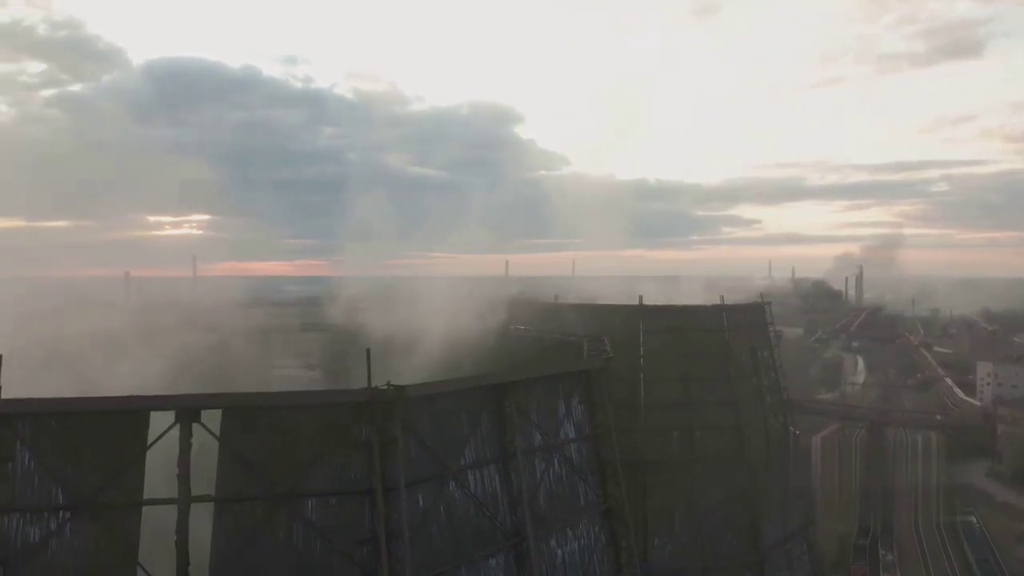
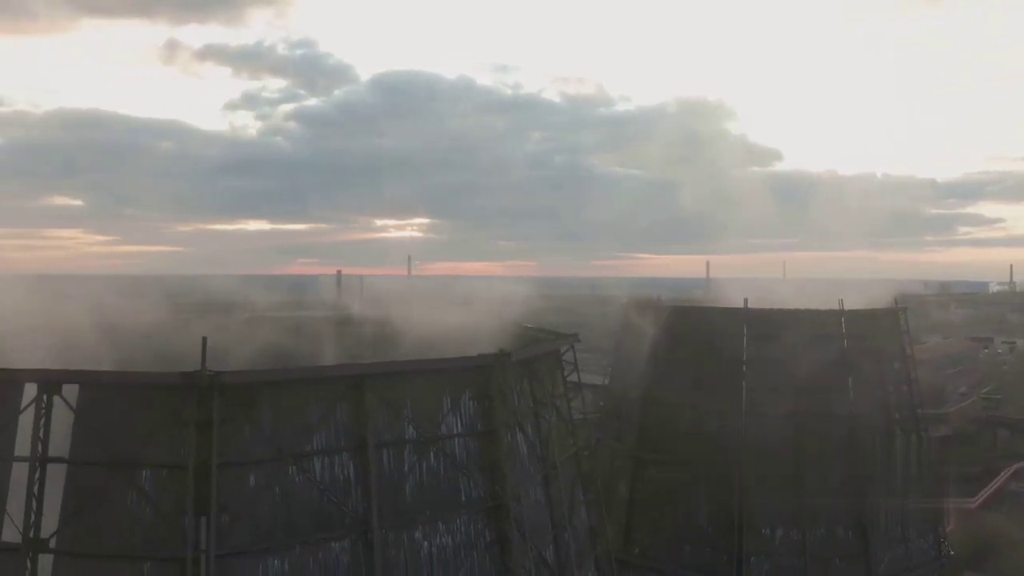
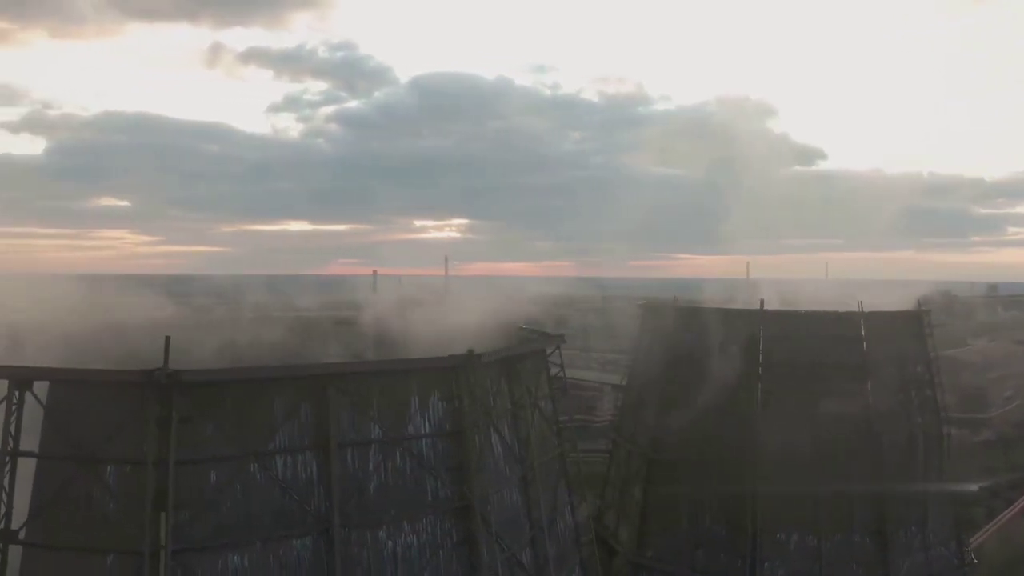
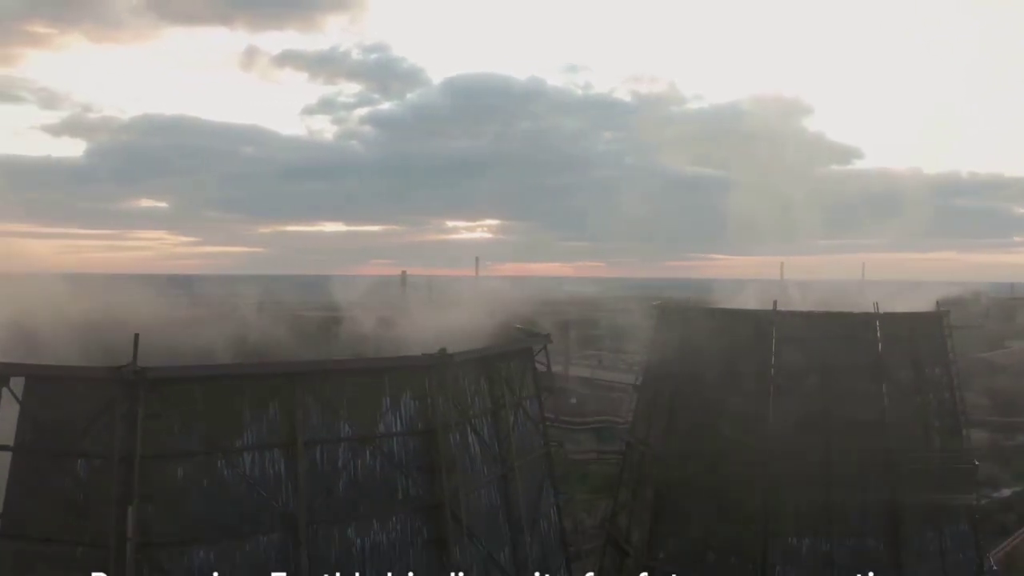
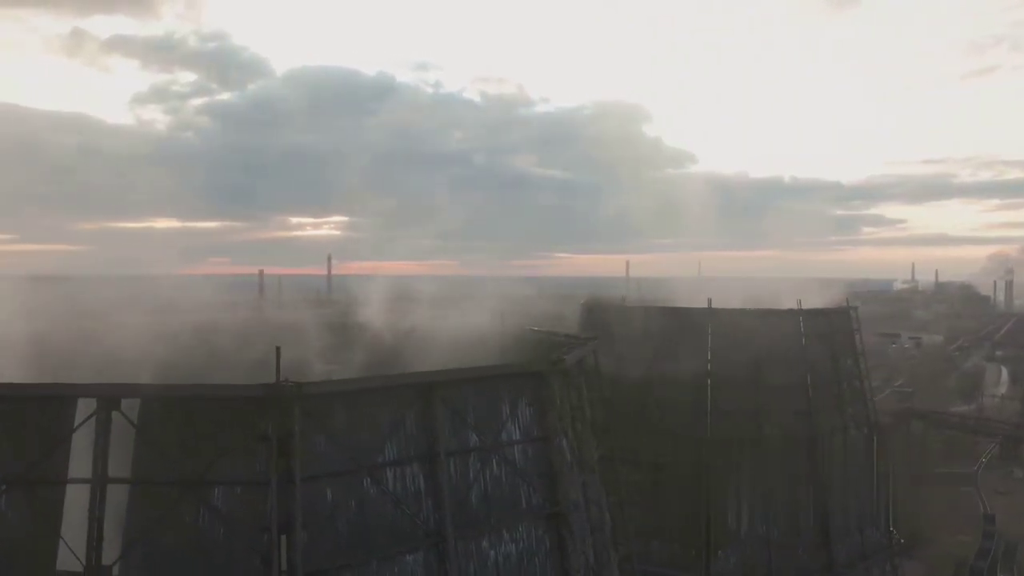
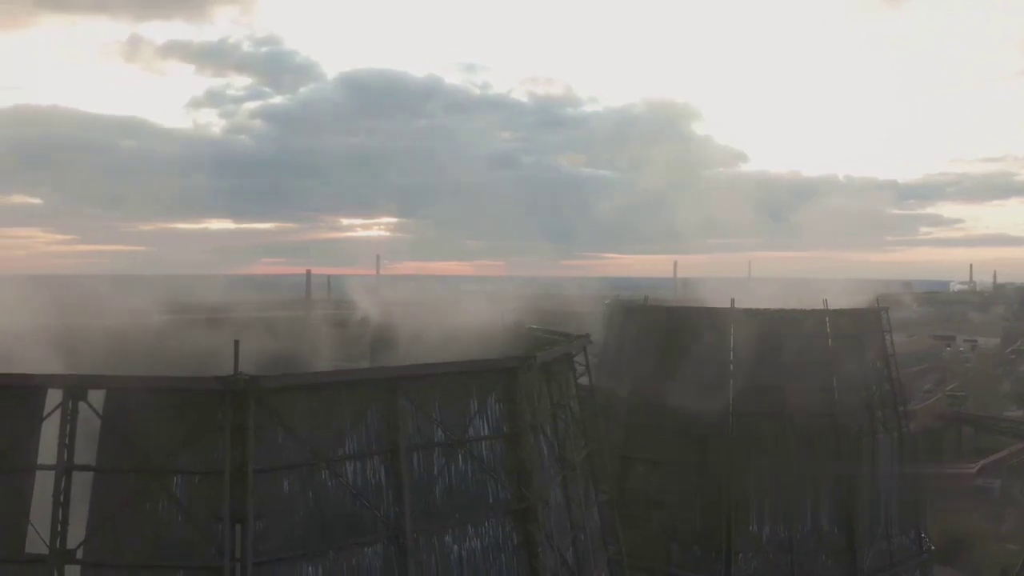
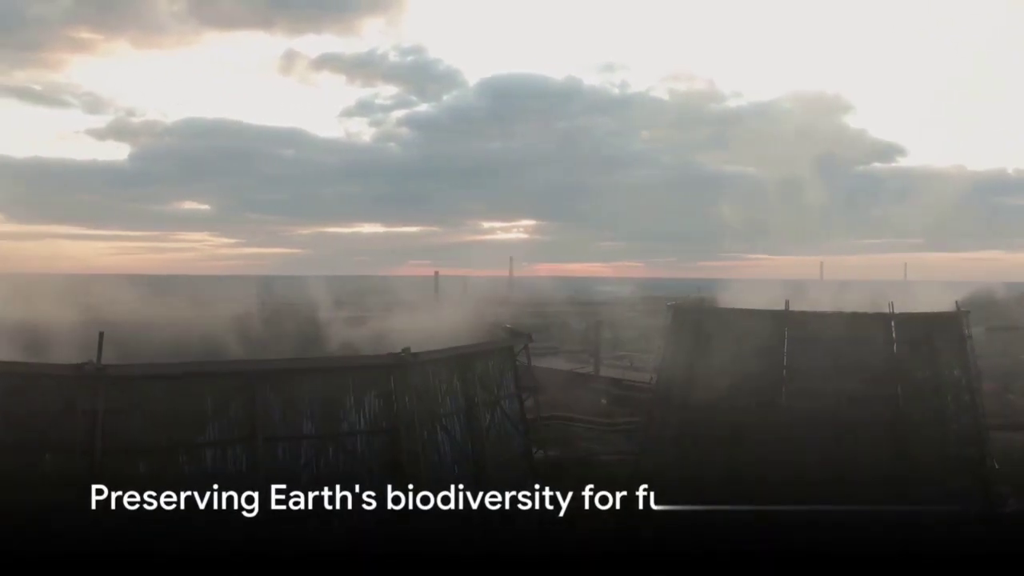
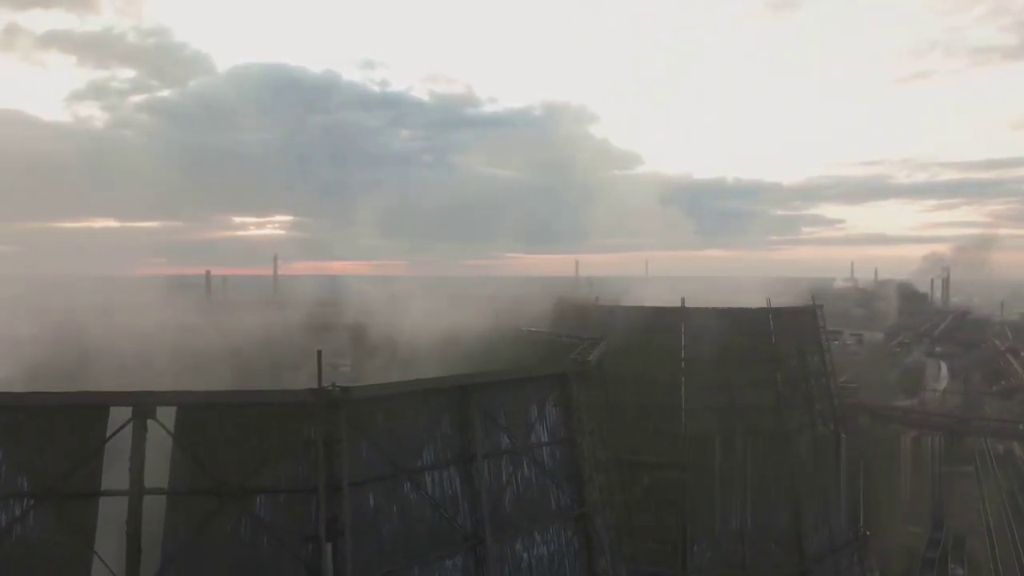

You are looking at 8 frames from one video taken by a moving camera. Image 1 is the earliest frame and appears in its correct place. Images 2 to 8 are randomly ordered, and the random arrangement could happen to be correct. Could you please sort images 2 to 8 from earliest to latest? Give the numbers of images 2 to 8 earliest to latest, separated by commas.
8, 5, 6, 2, 3, 4, 7
